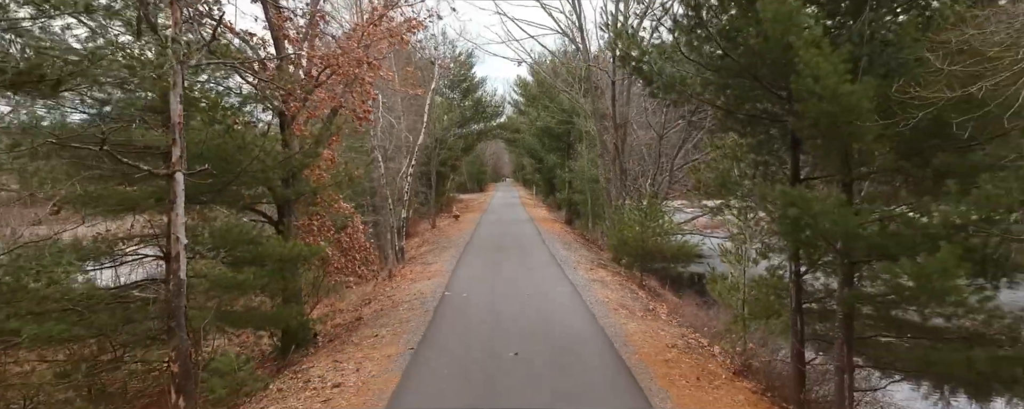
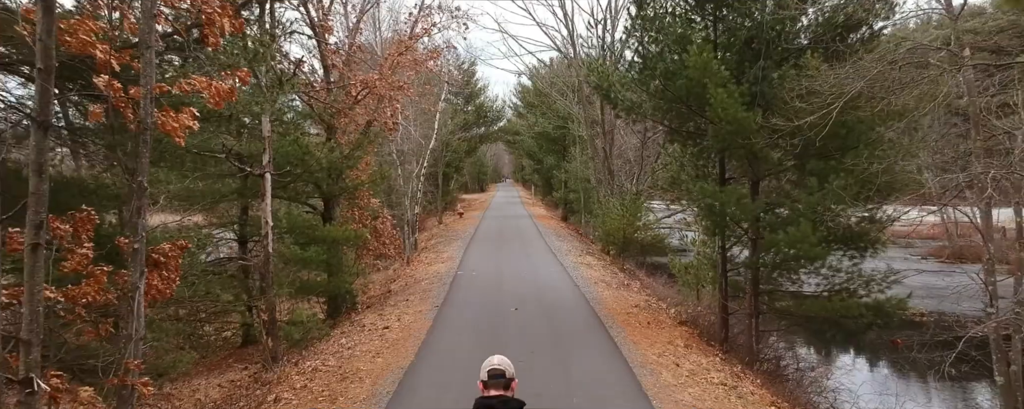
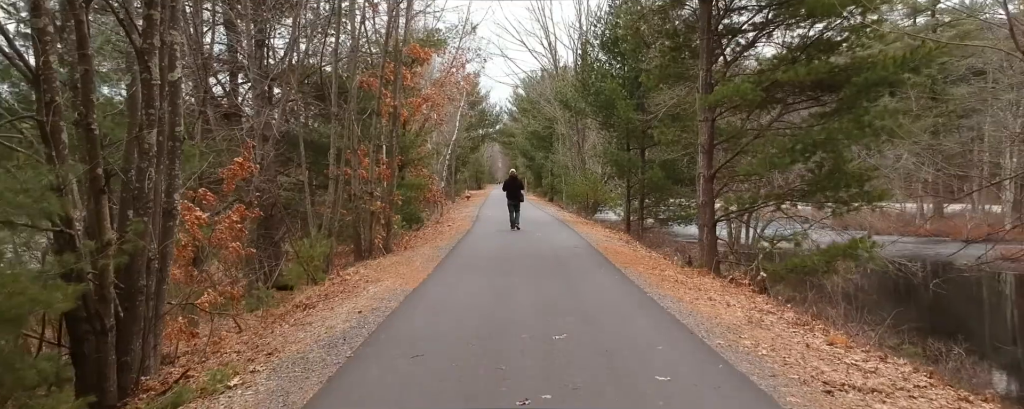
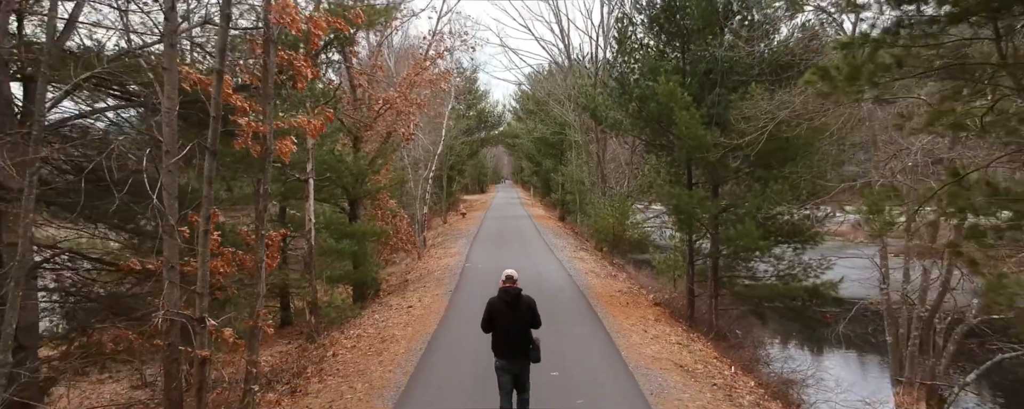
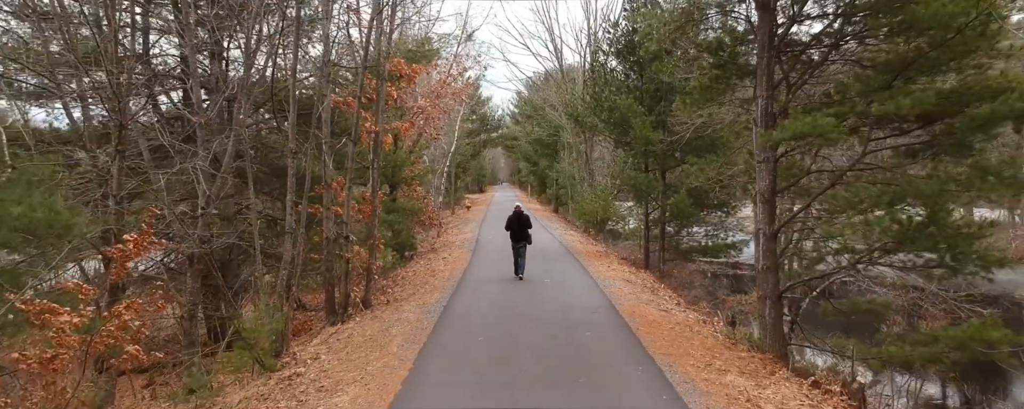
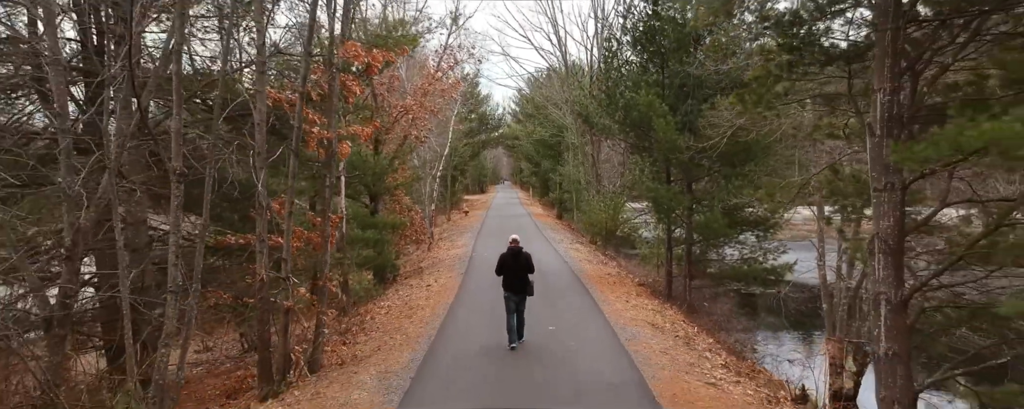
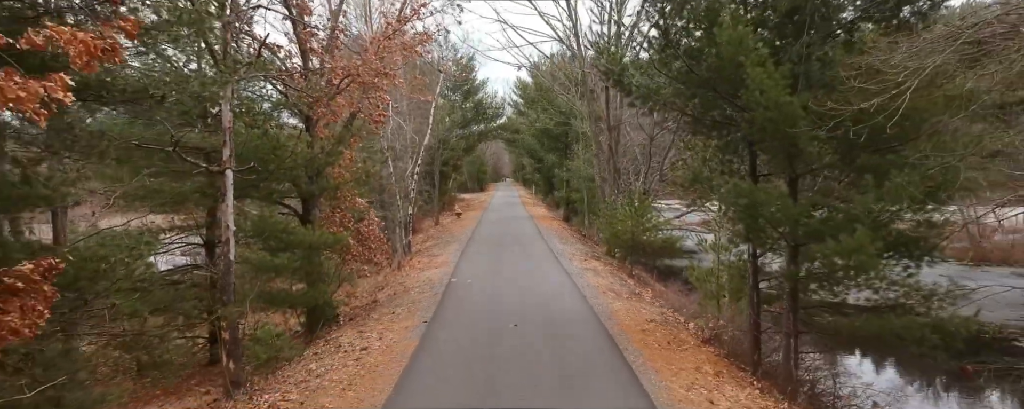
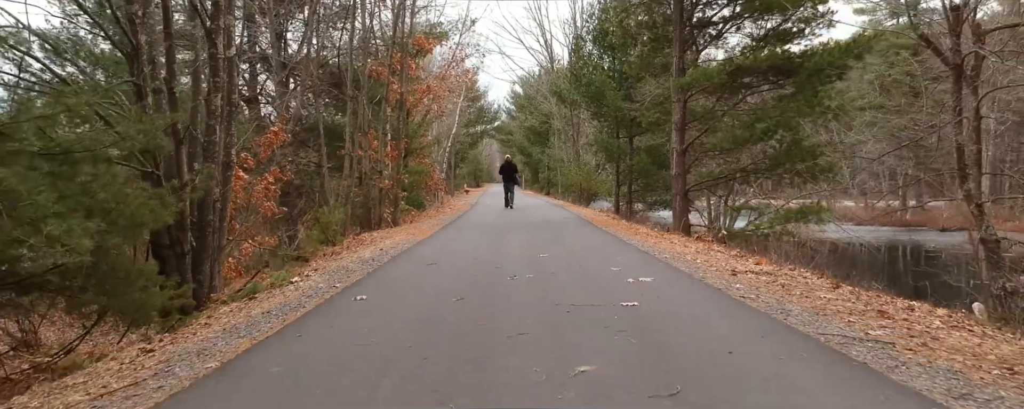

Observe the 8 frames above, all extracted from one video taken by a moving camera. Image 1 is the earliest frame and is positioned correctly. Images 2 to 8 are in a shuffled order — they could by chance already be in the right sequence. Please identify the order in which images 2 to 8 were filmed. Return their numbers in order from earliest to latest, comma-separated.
7, 2, 4, 6, 5, 3, 8
